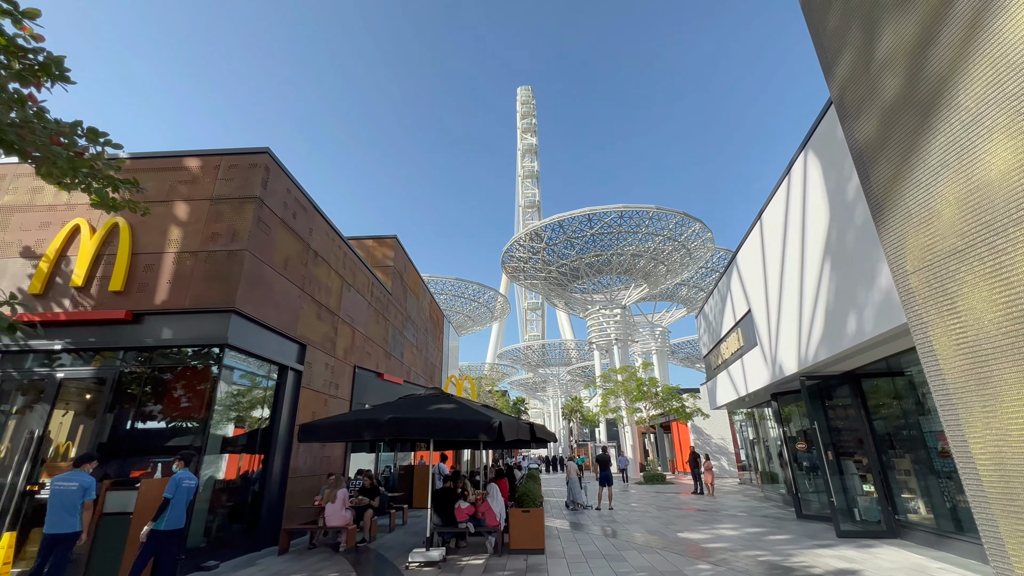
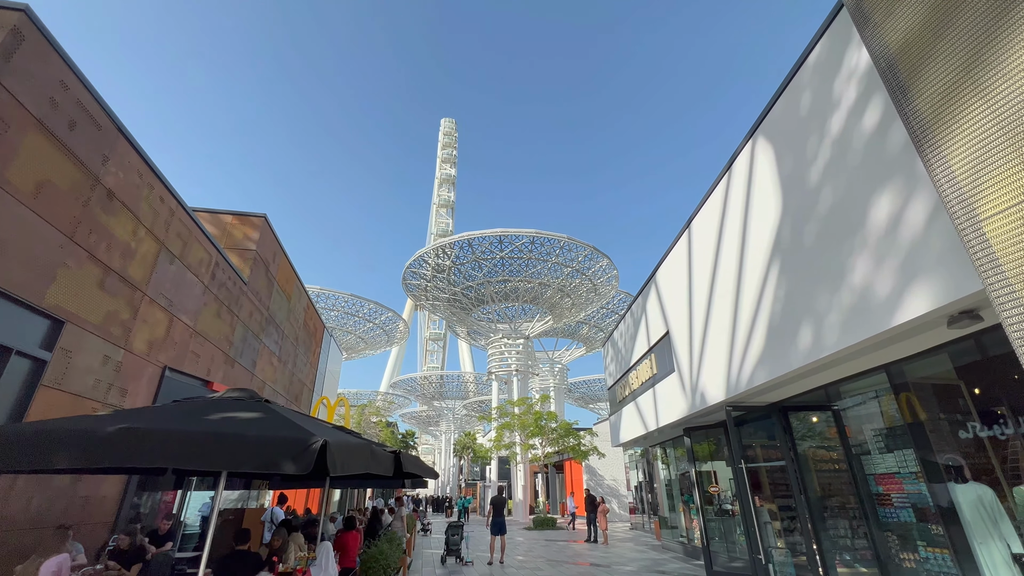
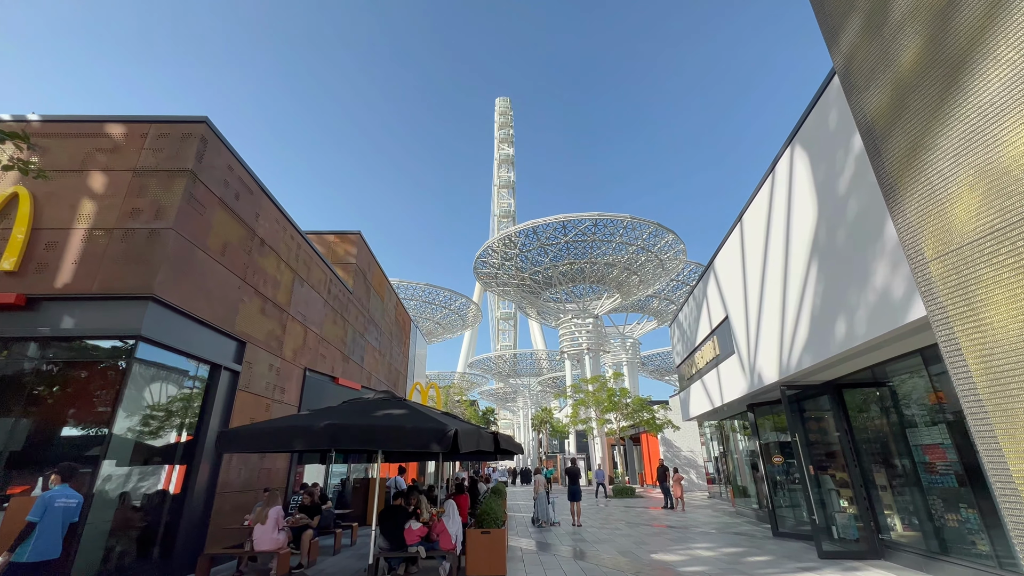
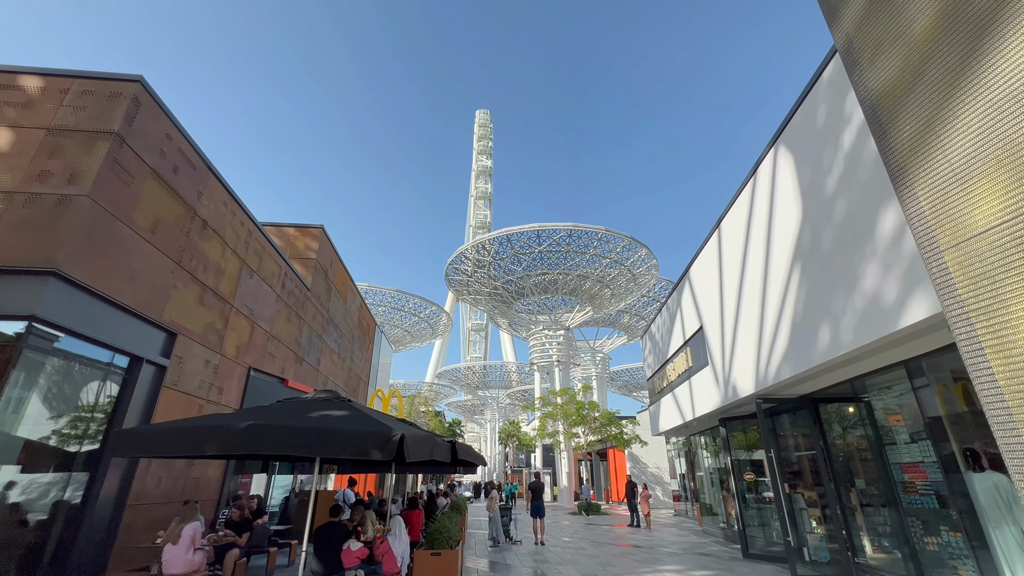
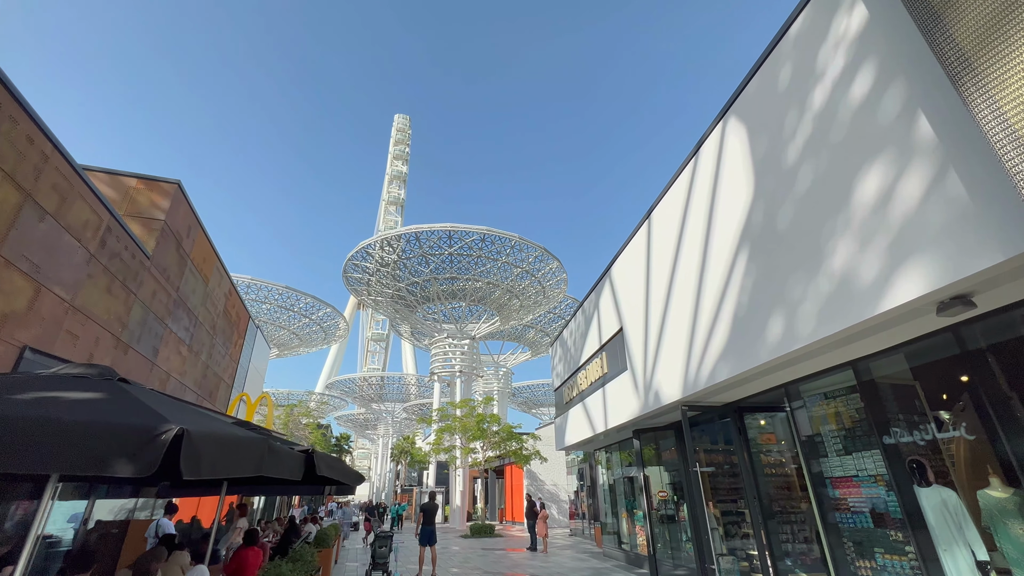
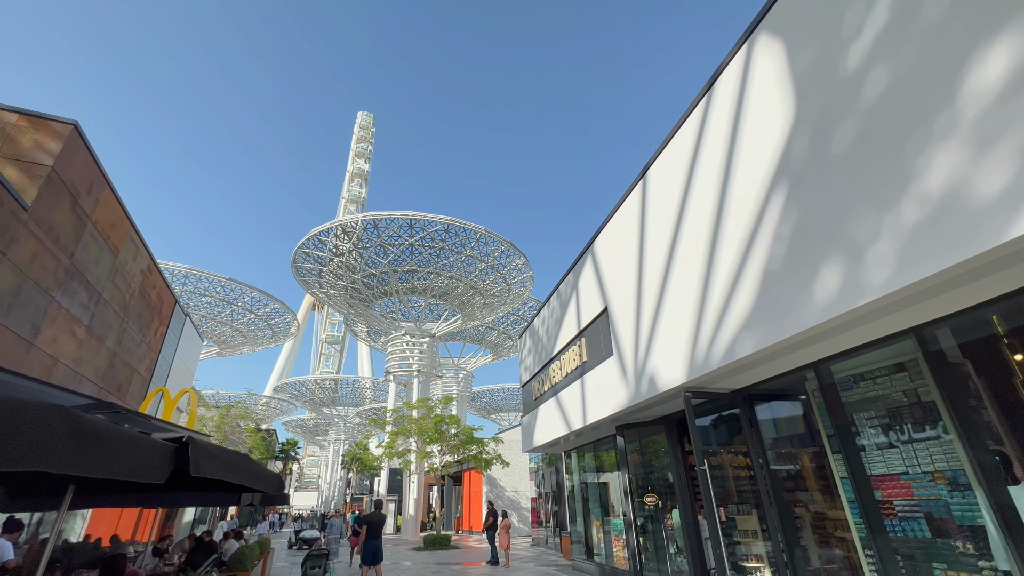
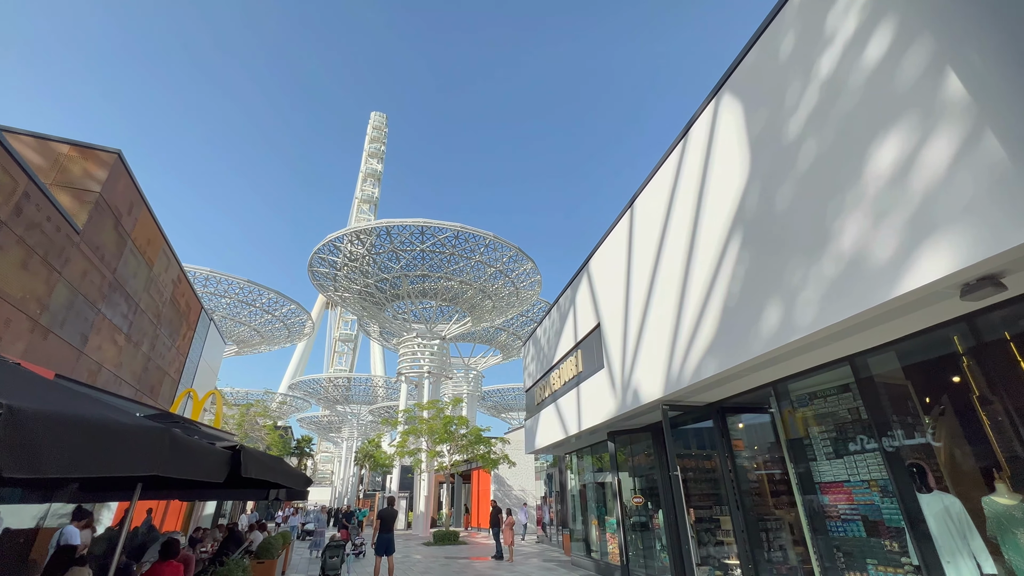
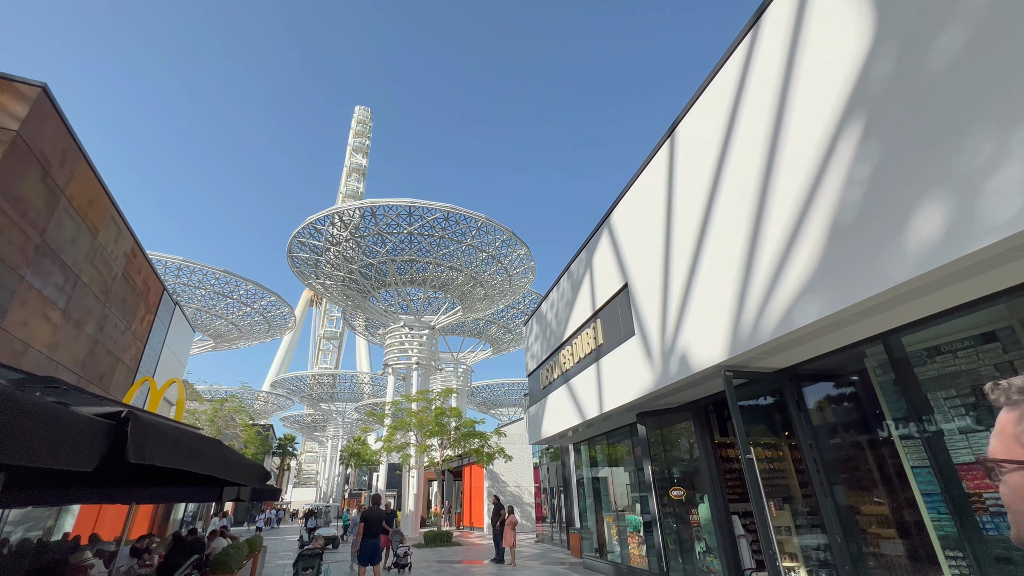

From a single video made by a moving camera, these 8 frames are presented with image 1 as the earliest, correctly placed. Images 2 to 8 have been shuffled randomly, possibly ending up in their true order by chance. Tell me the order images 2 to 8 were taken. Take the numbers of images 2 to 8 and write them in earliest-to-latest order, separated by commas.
3, 4, 2, 5, 7, 6, 8
